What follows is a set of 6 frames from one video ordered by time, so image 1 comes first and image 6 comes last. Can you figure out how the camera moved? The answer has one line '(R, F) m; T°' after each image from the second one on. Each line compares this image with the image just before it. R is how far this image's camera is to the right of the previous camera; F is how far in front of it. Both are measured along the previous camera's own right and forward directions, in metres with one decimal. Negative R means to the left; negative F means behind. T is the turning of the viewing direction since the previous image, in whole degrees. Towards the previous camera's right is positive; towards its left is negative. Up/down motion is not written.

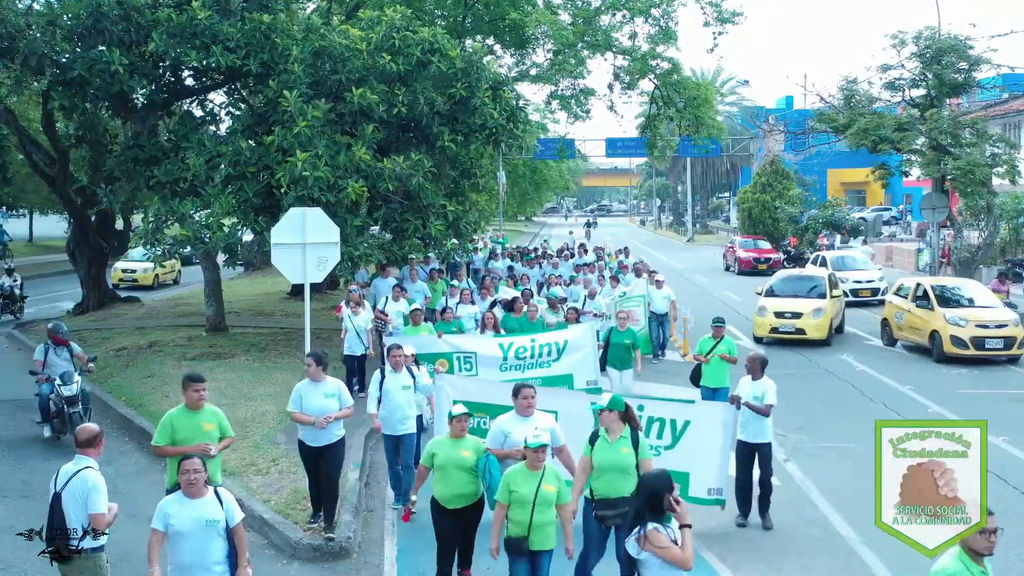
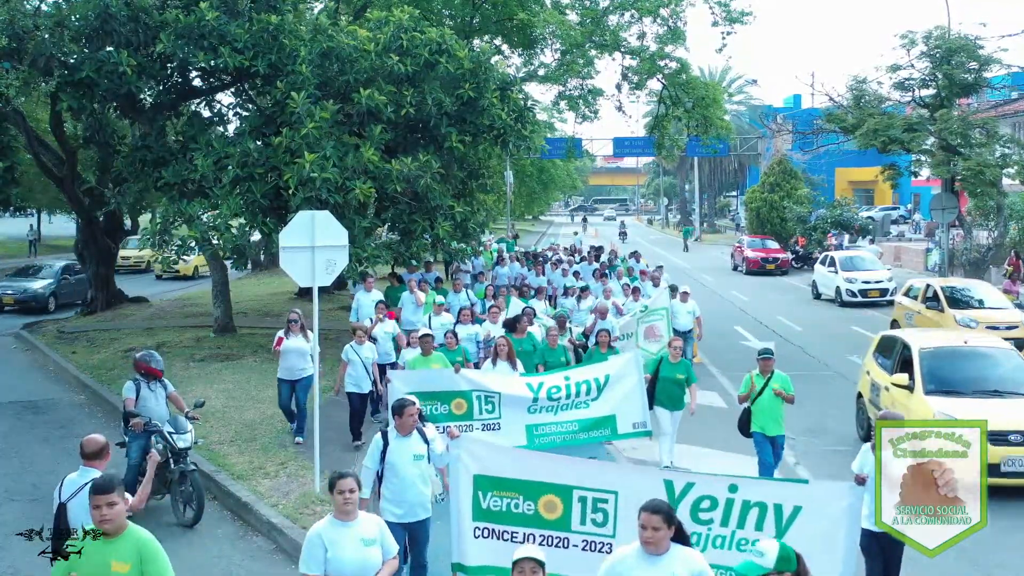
(0.0, 0.0) m; 0°
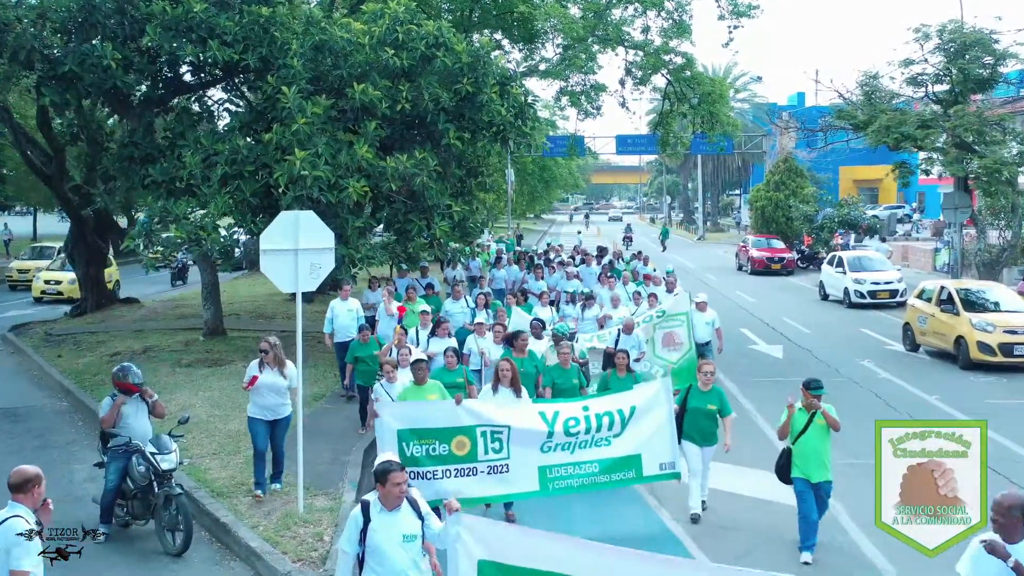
(0.0, +0.7) m; 0°
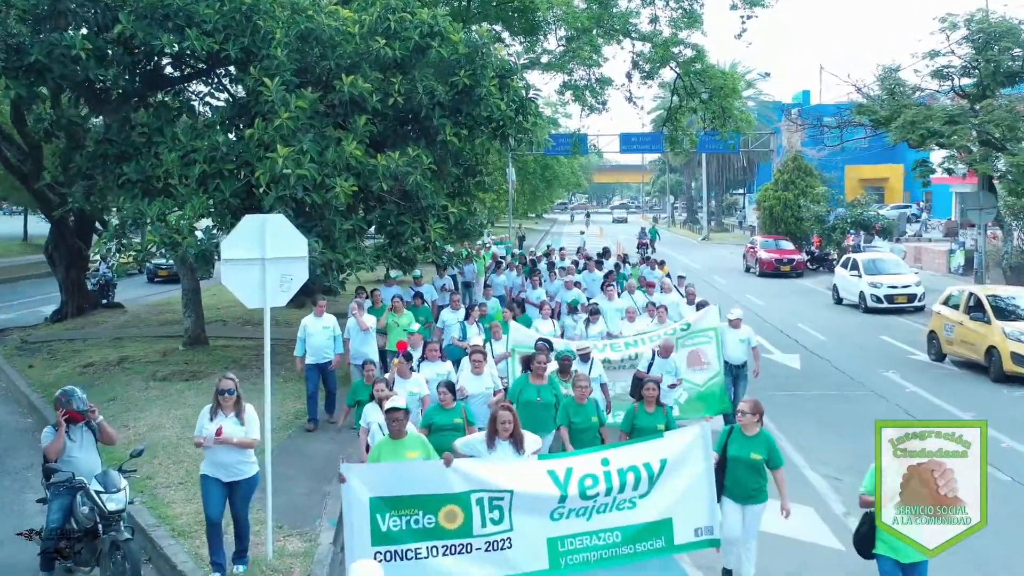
(0.0, +1.2) m; 0°
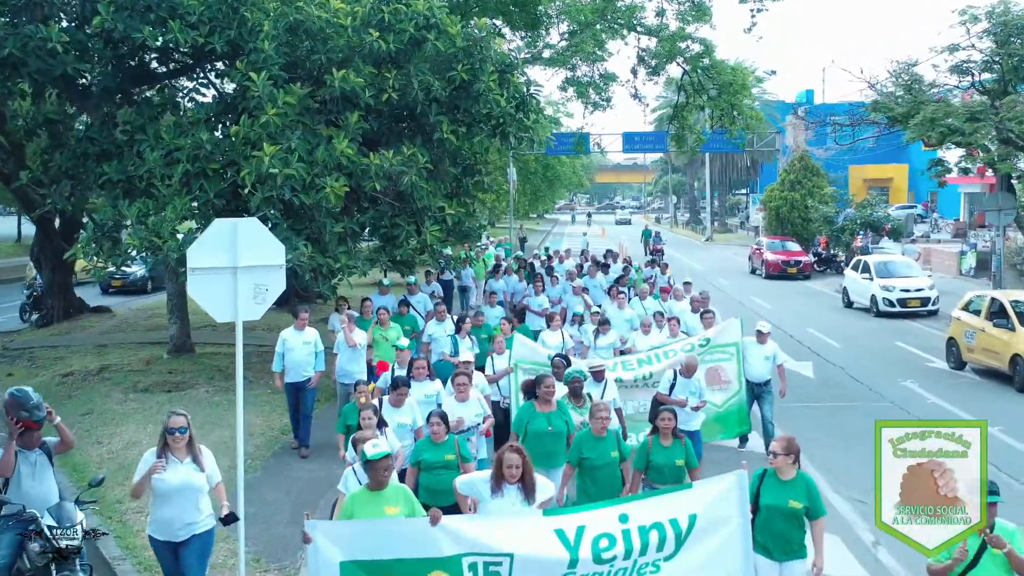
(0.0, +0.8) m; 0°
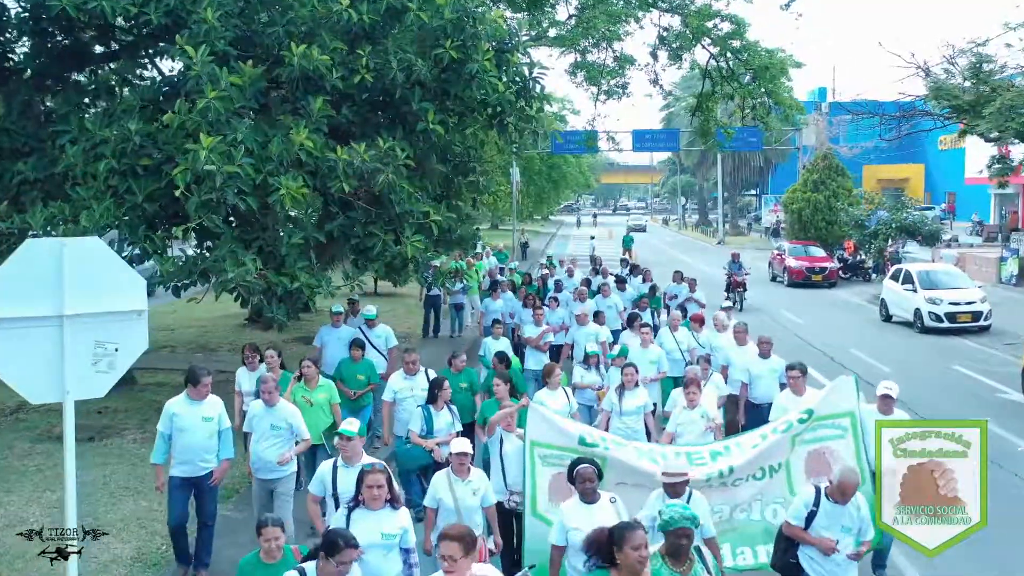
(+0.1, +2.7) m; 0°
